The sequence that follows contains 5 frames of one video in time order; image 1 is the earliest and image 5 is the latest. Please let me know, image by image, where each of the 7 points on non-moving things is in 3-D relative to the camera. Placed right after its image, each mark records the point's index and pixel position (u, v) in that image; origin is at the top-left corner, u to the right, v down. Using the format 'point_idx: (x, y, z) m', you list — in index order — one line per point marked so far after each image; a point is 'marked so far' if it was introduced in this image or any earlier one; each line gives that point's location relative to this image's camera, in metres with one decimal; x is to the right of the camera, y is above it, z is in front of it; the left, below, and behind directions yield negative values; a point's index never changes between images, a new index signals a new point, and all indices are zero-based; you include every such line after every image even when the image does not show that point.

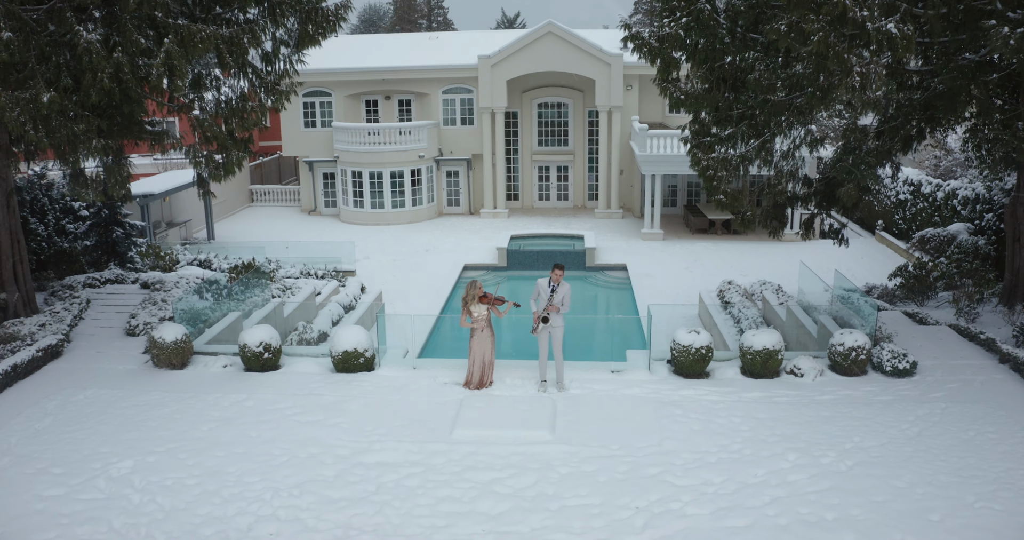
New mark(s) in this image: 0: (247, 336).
0: (-4.4, -1.0, +12.7) m
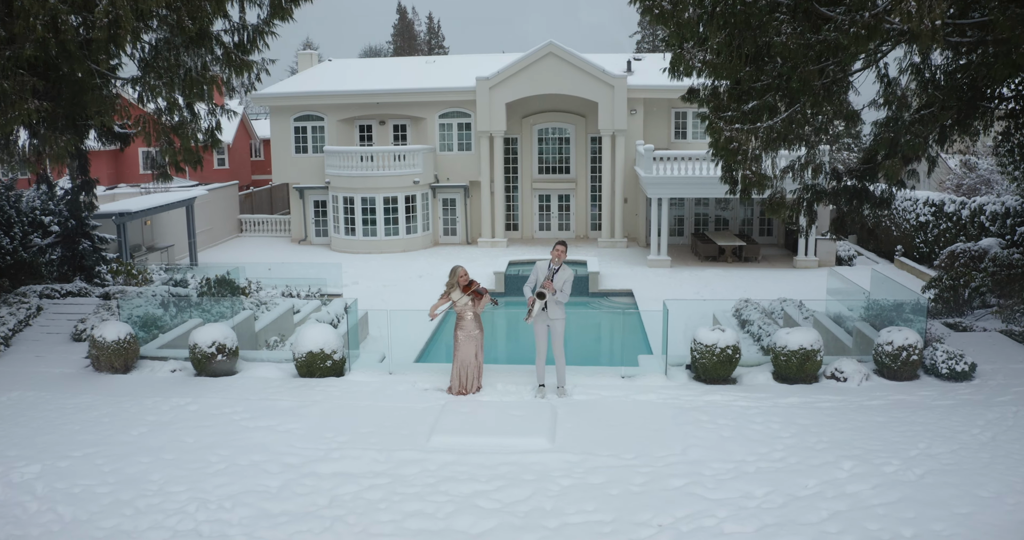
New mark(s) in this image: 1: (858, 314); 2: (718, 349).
0: (-4.5, -0.9, +11.0) m
1: (+5.0, -0.8, +11.5) m
2: (+2.7, -1.0, +10.1) m
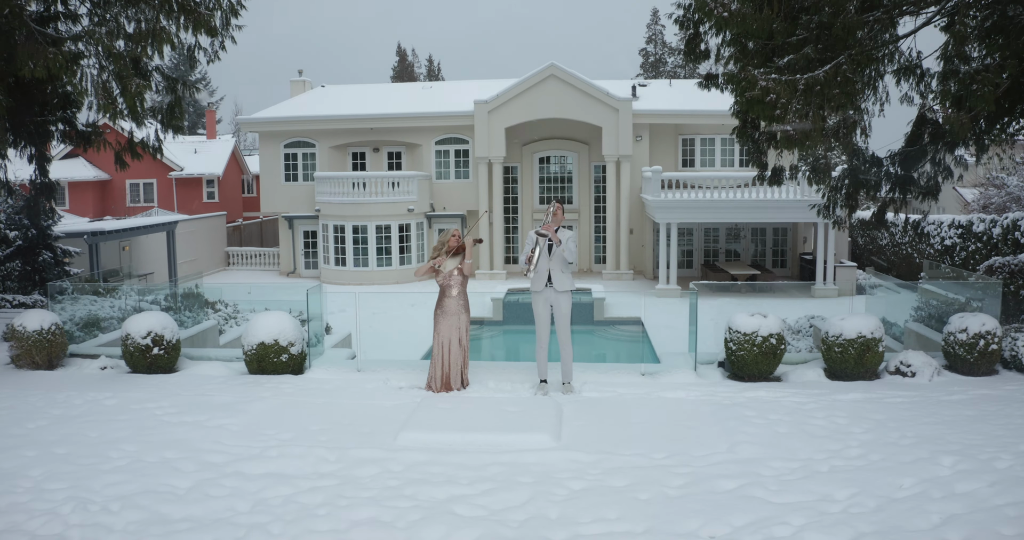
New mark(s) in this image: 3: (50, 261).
0: (-4.5, -0.6, +9.2) m
1: (+4.9, -0.6, +9.7) m
2: (+2.6, -0.7, +8.3) m
3: (-11.1, +0.2, +18.5) m
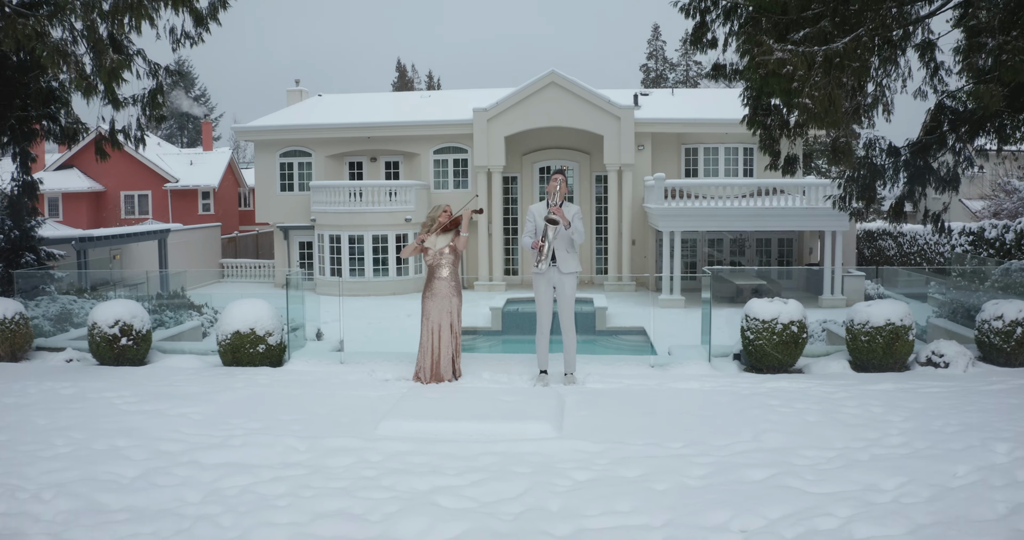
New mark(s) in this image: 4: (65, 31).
0: (-4.5, -0.5, +8.5) m
1: (+4.9, -0.4, +9.0) m
2: (+2.6, -0.5, +7.6) m
3: (-11.1, +0.1, +17.8) m
4: (-6.0, +3.2, +10.4) m
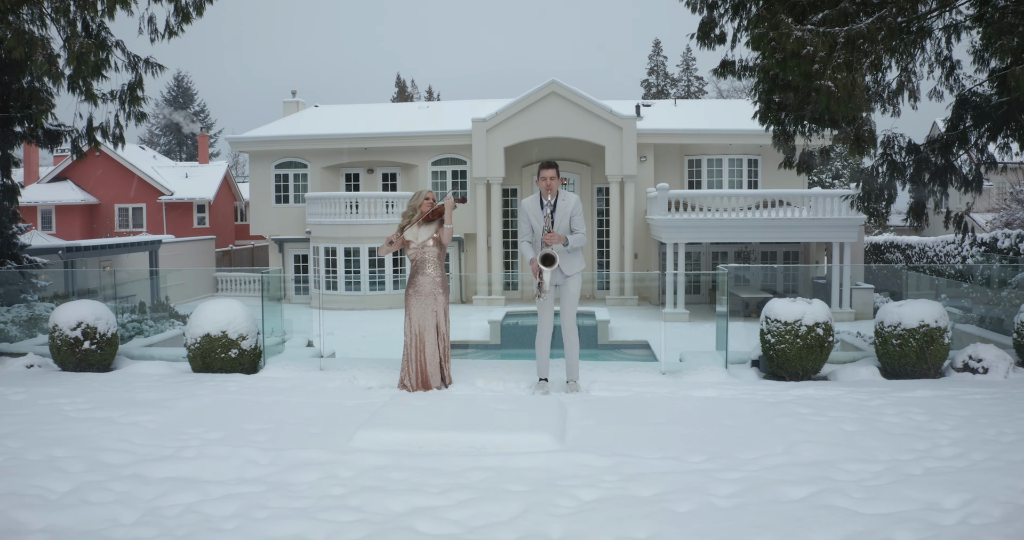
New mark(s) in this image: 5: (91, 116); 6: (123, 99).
0: (-4.6, -0.5, +7.8) m
1: (+4.9, -0.5, +8.3) m
2: (+2.6, -0.5, +6.9) m
3: (-11.1, -0.1, +17.2) m
4: (-6.0, +3.2, +9.8) m
5: (-6.1, +2.2, +11.2) m
6: (-5.6, +2.4, +11.0) m
